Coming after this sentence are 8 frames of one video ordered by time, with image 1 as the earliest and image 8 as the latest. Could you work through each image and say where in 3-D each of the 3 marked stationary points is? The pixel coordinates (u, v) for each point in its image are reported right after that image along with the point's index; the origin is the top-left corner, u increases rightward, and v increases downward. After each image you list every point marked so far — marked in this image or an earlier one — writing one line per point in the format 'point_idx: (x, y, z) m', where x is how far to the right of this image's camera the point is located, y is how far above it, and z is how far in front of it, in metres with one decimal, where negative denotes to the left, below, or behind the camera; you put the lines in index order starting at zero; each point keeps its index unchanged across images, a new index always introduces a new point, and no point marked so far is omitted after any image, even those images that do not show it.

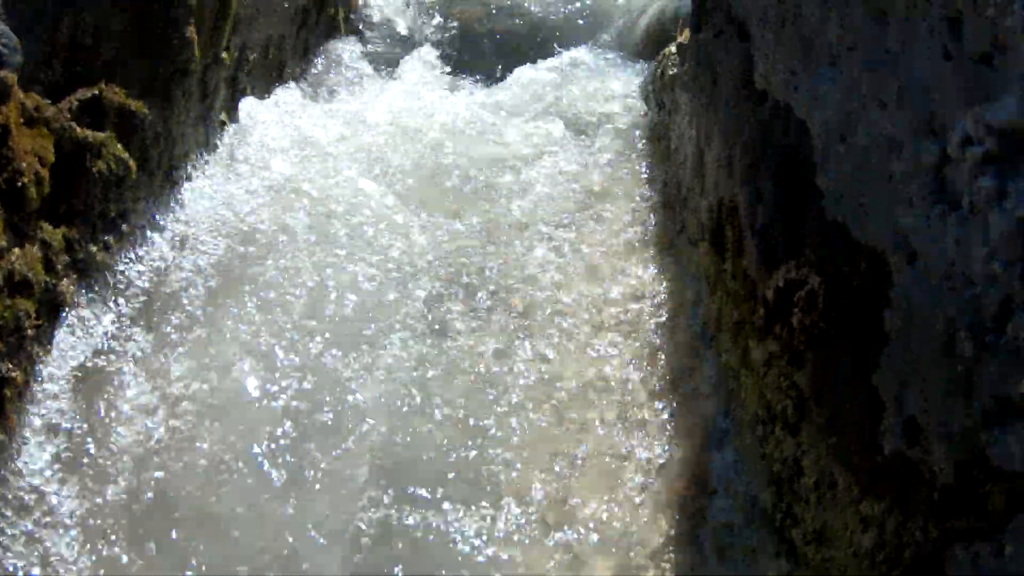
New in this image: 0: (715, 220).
0: (+0.6, +0.2, +2.0) m
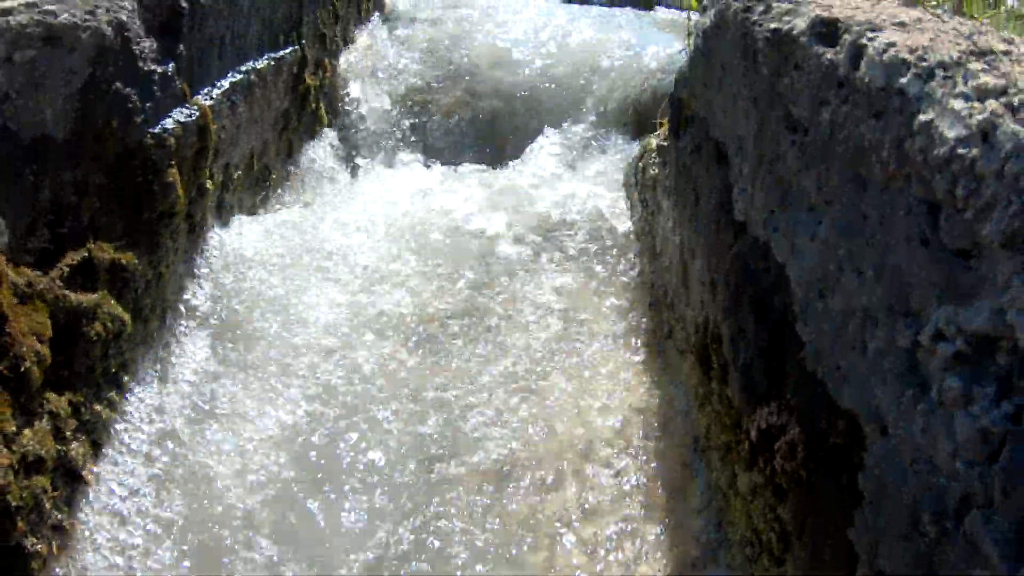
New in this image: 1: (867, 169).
0: (+0.6, -0.2, +2.0) m
1: (+0.8, +0.3, +1.5) m
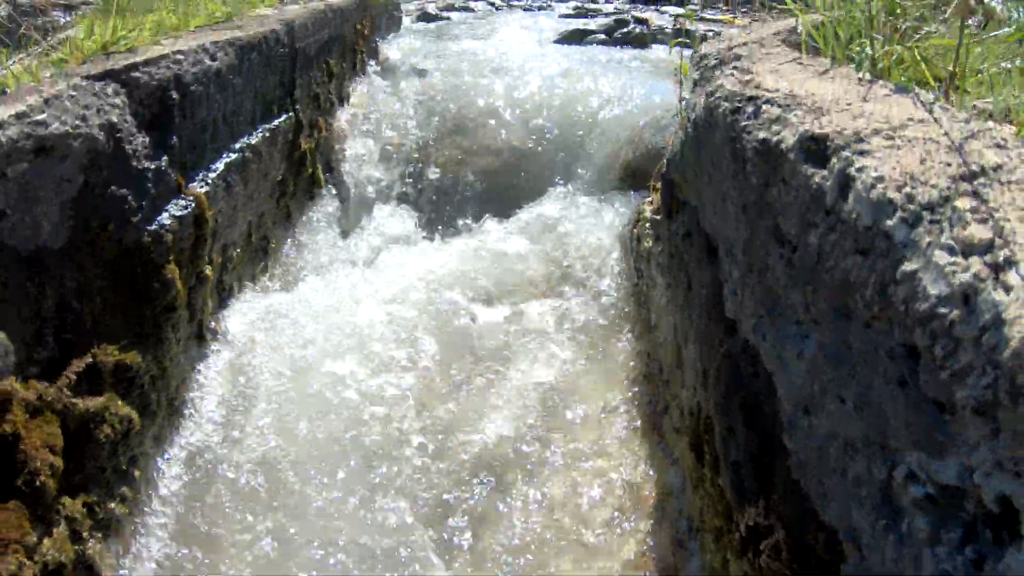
0: (+0.6, -0.4, +2.1) m
1: (+0.8, 0.0, +1.5) m
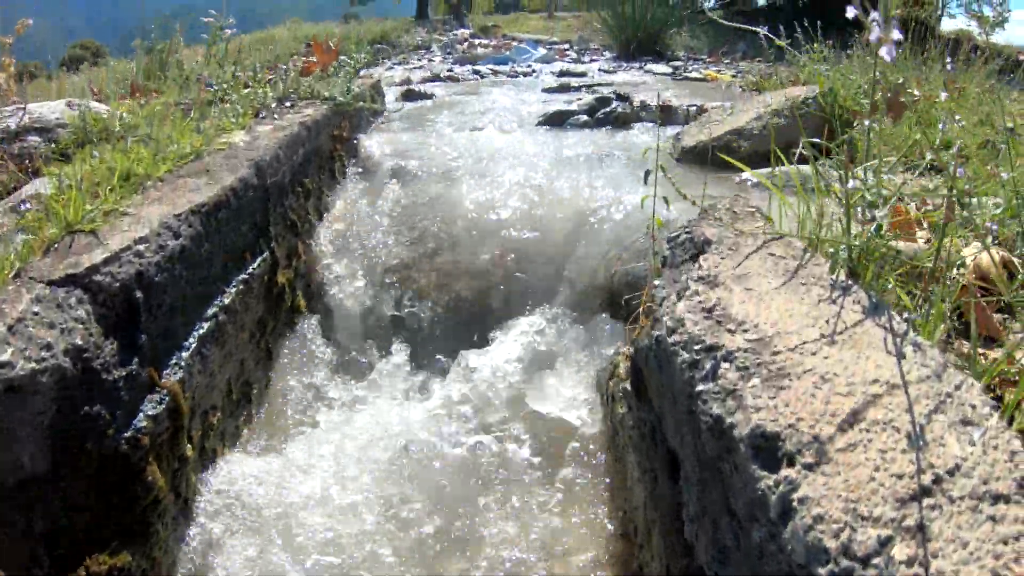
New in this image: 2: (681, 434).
0: (+0.5, -1.1, +2.1) m
1: (+0.6, -0.7, +1.5) m
2: (+0.5, -0.4, +1.8) m
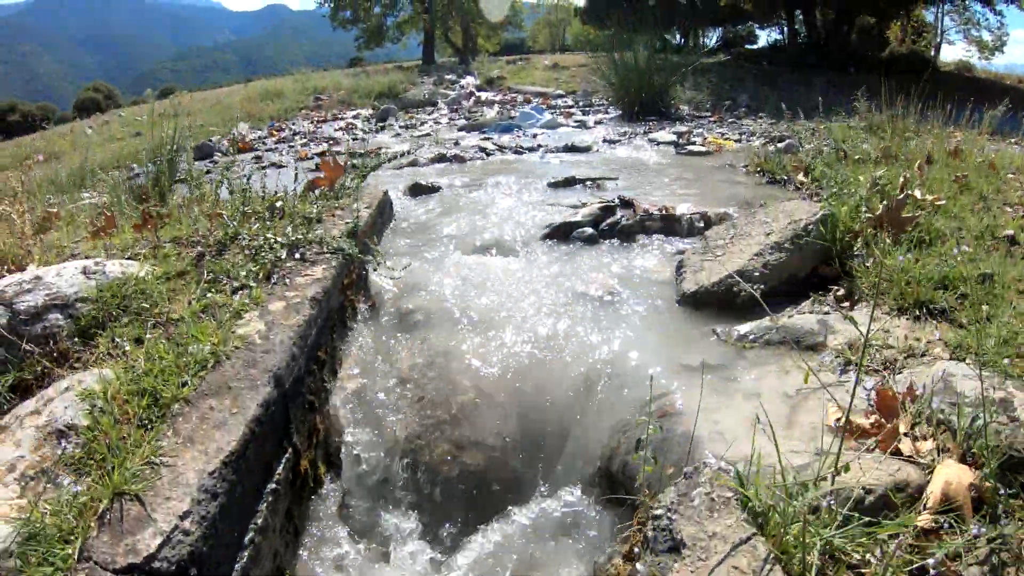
0: (+0.5, -2.1, +2.6) m
1: (+0.7, -1.9, +1.9) m
2: (+0.5, -1.5, +2.2) m
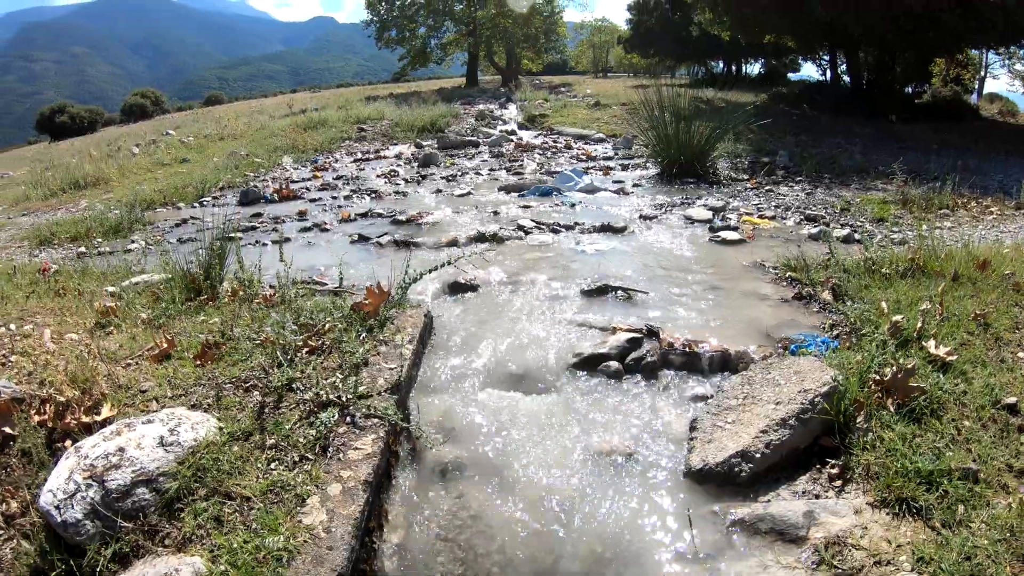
0: (+0.5, -3.3, +3.4) m
1: (+0.6, -3.2, +2.7) m
2: (+0.4, -2.8, +2.9) m
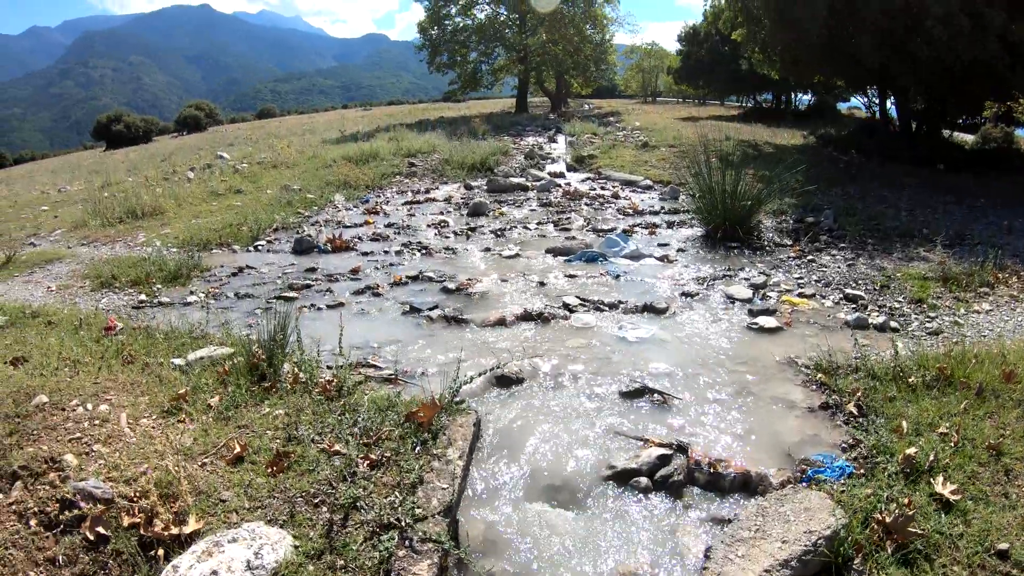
0: (+0.5, -4.3, +4.4) m
1: (+0.6, -4.4, +3.7) m
2: (+0.5, -3.9, +3.8) m
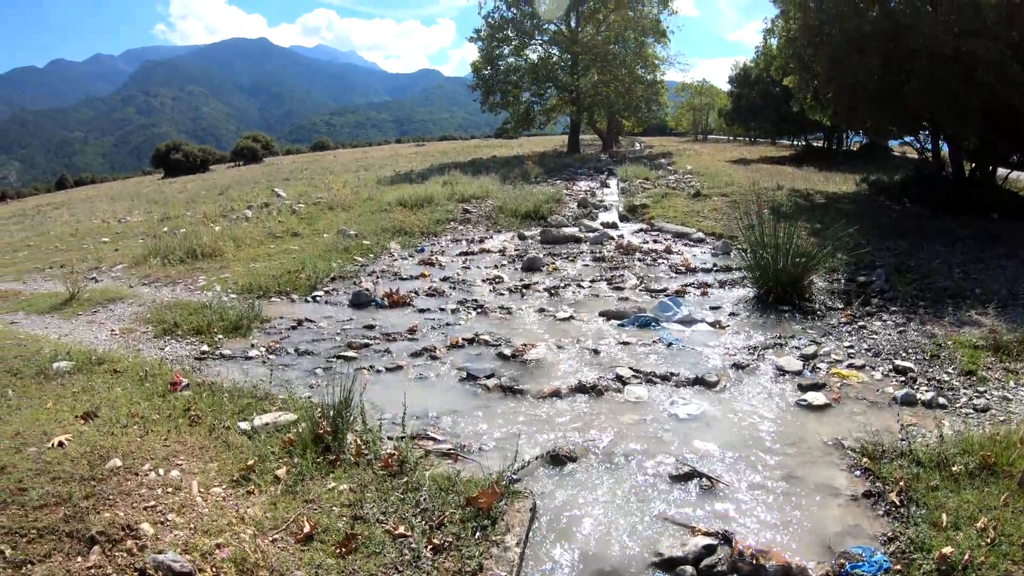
0: (+0.7, -5.0, +4.9) m
1: (+0.8, -5.2, +4.1) m
2: (+0.7, -4.7, +4.2) m
